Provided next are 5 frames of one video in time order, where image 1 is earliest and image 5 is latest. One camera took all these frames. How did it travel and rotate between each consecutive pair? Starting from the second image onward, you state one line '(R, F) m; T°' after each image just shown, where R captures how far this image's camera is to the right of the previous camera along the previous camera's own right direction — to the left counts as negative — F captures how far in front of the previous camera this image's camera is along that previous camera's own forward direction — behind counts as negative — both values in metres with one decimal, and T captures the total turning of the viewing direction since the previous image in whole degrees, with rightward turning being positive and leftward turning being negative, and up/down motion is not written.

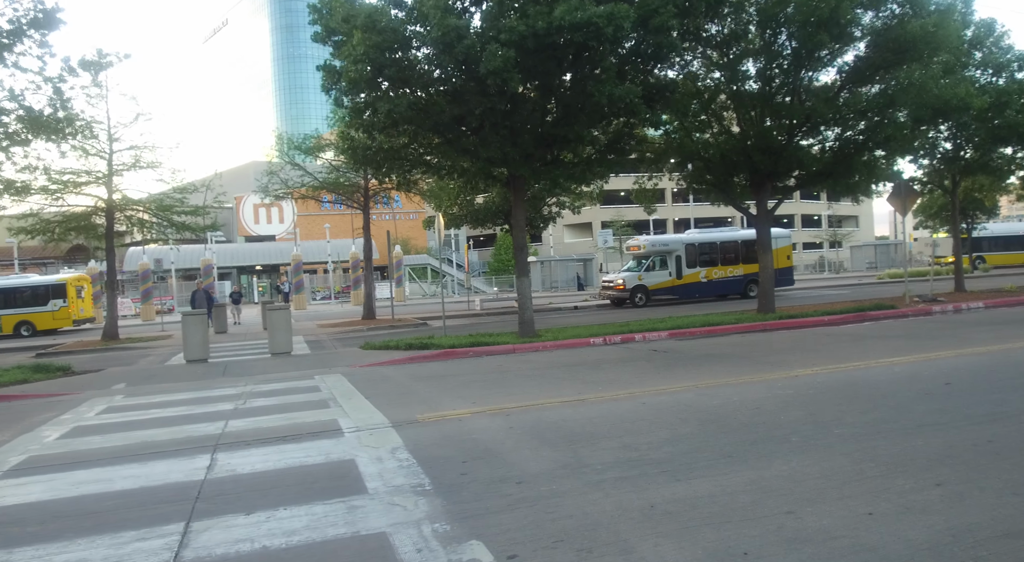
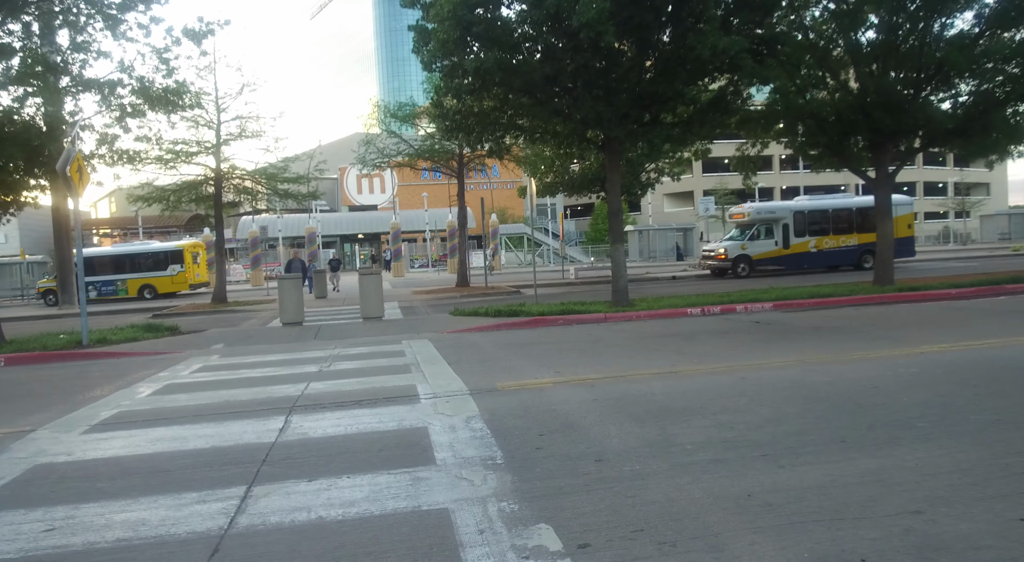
(+0.1, +0.6) m; -8°
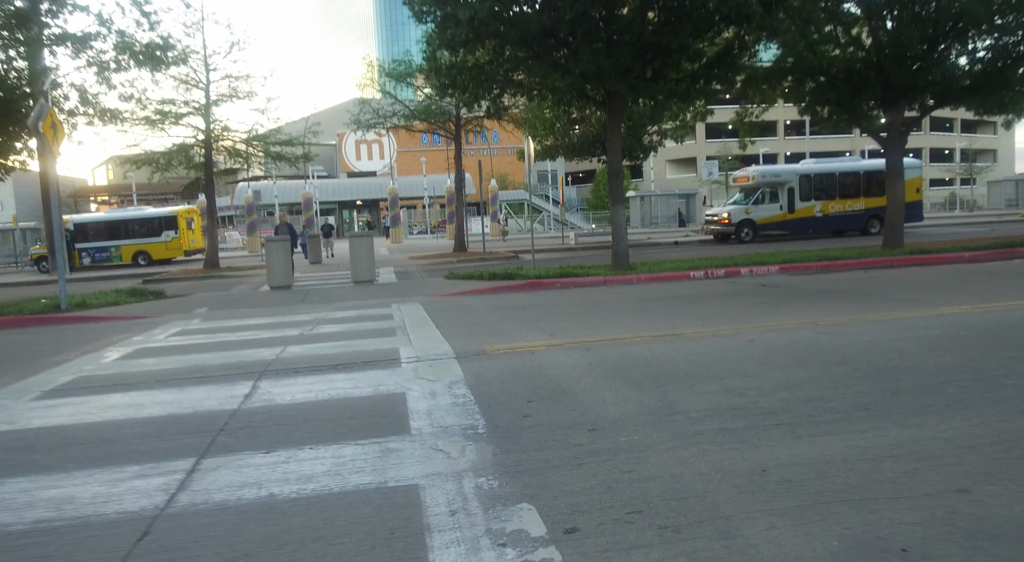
(+0.1, +0.6) m; 0°
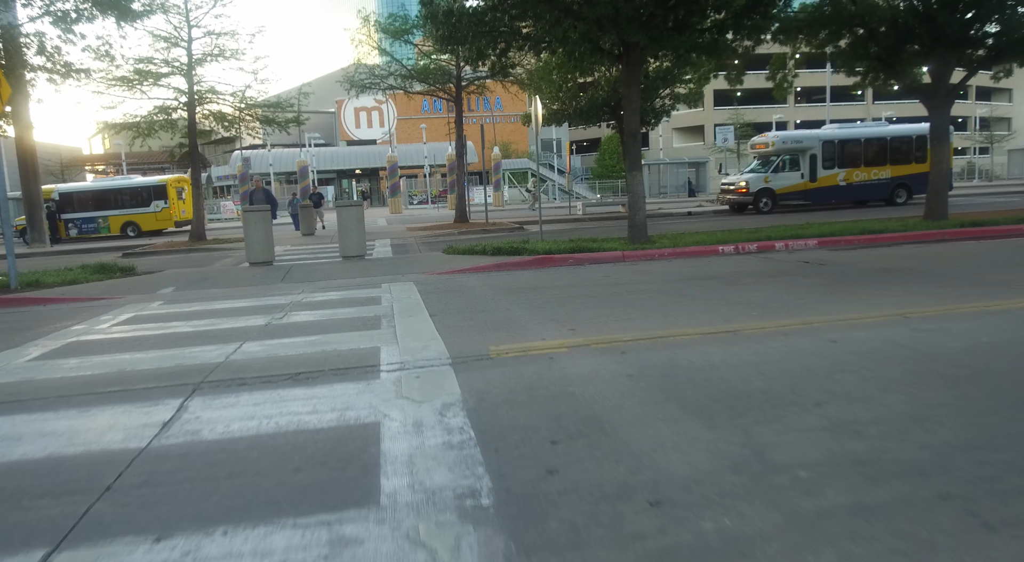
(-0.1, +1.7) m; 0°
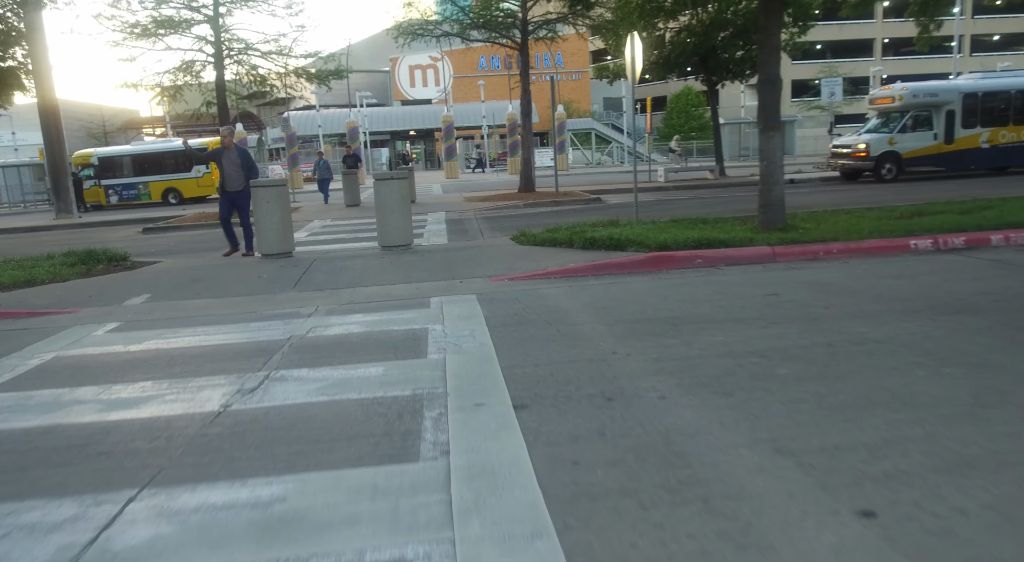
(-0.6, +4.0) m; -4°
